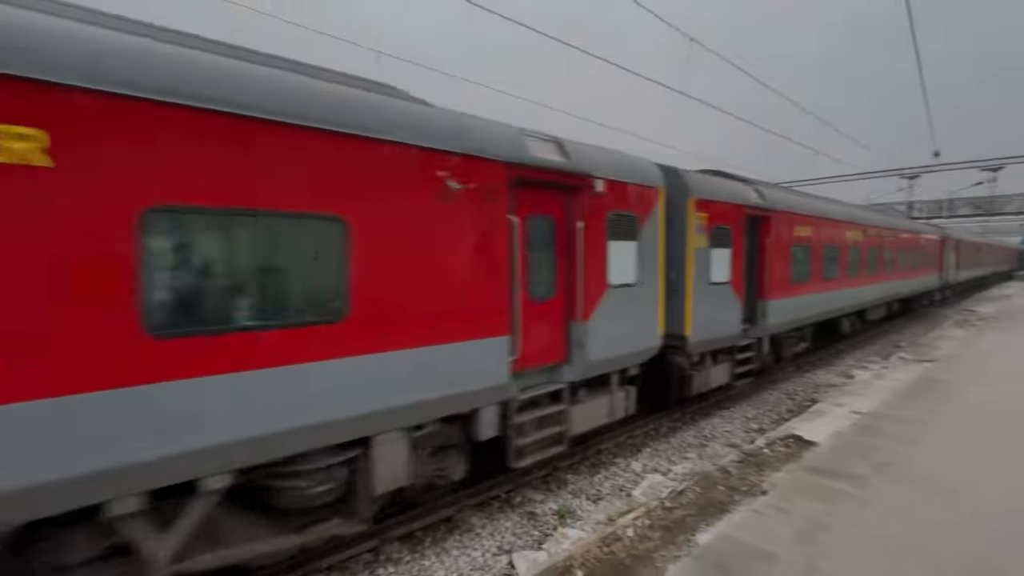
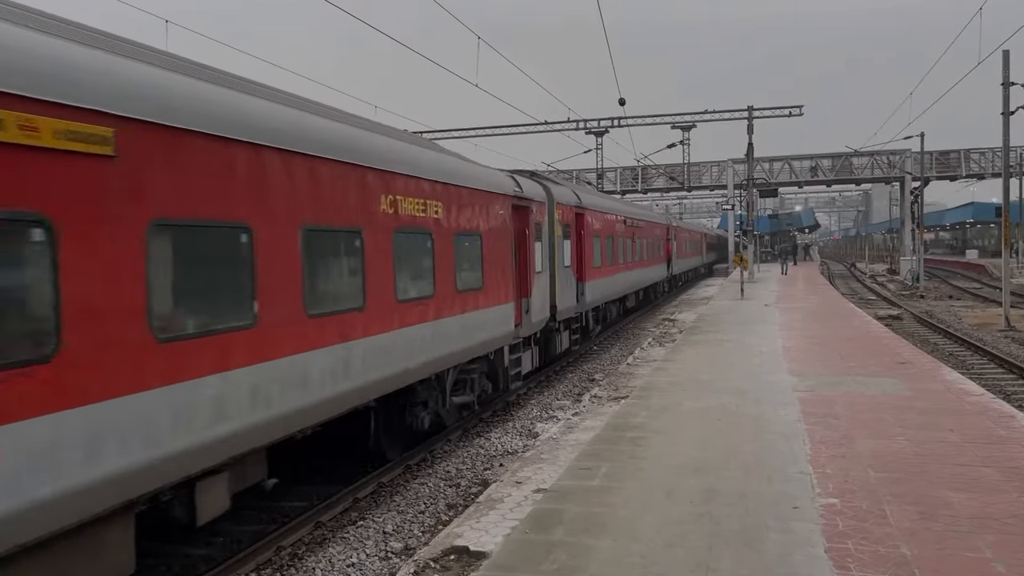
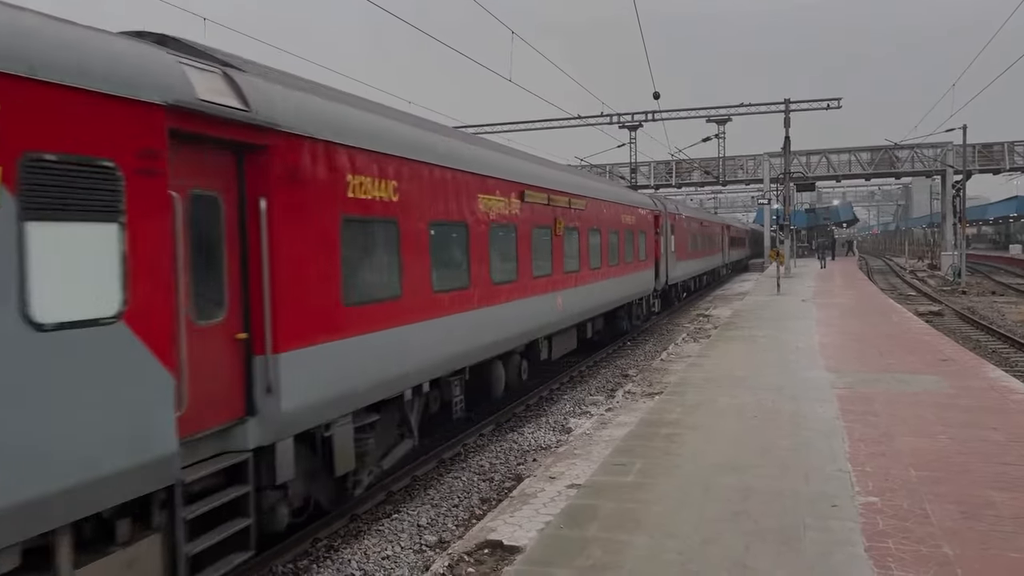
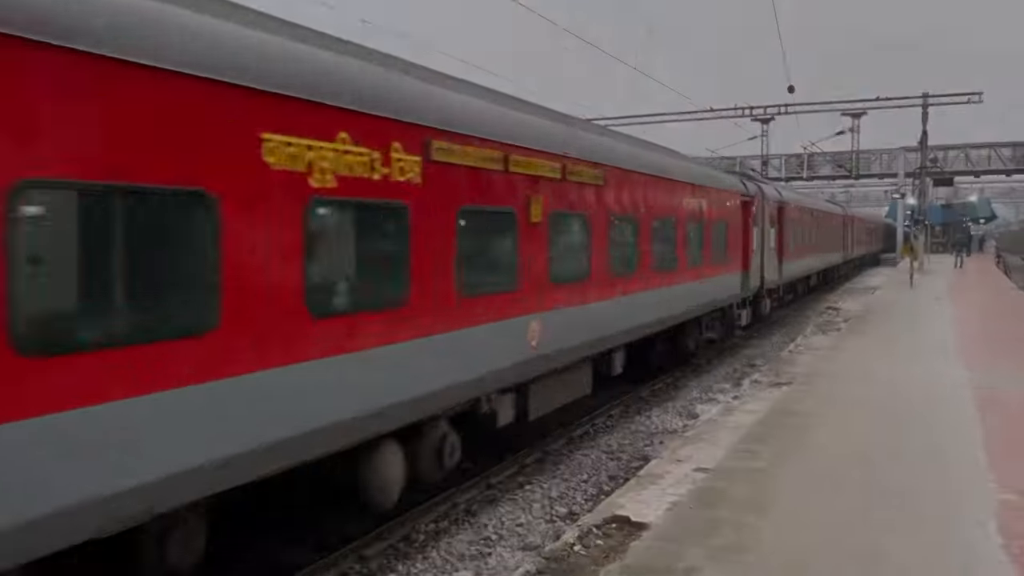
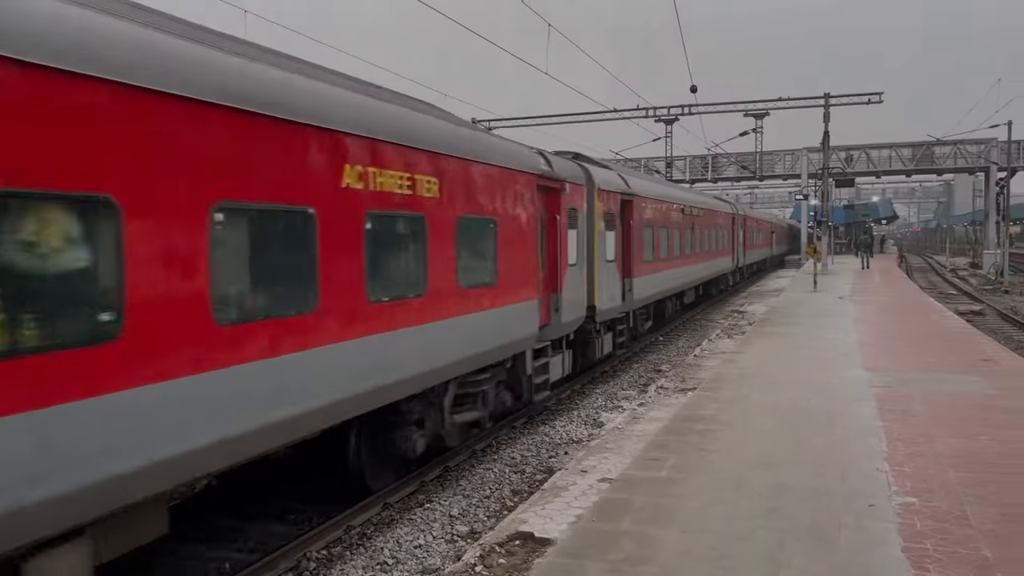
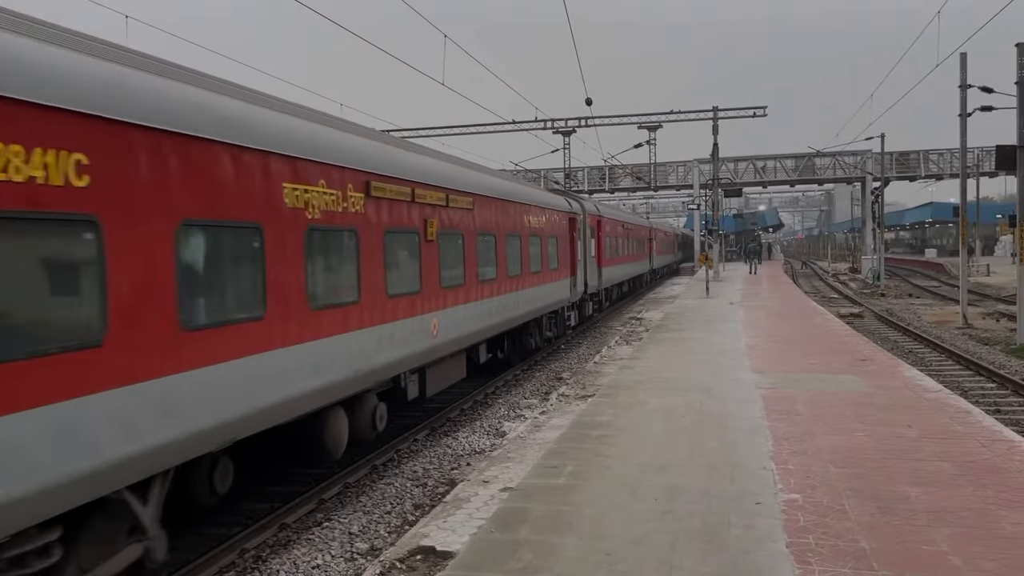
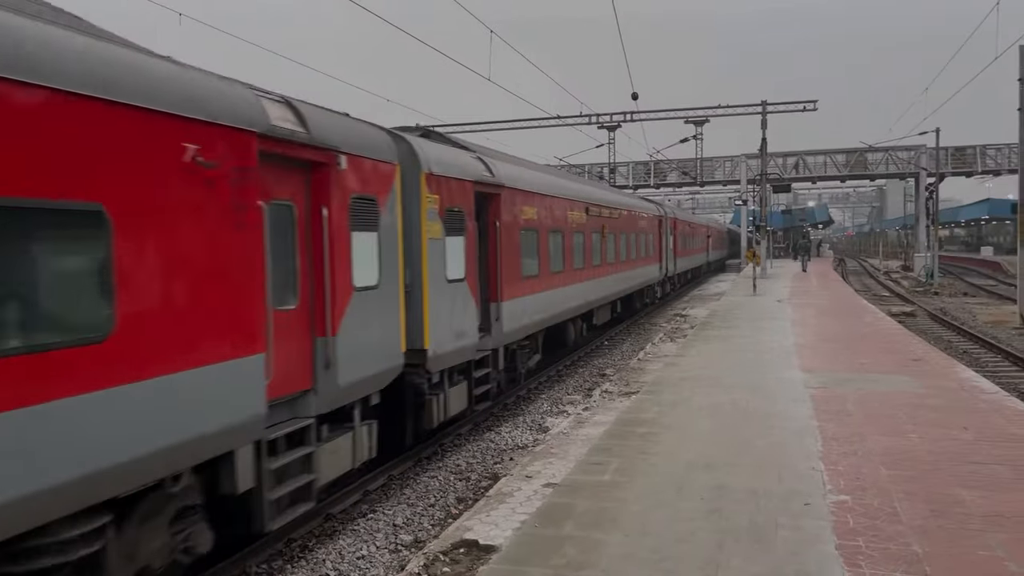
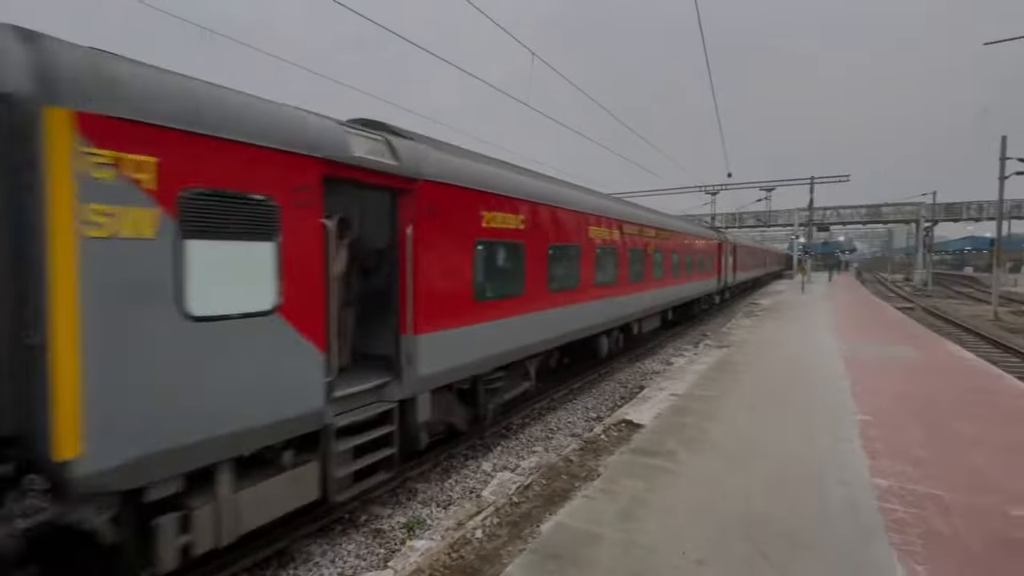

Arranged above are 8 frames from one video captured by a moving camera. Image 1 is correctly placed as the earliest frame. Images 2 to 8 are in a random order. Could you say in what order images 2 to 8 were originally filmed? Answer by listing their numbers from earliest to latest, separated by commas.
8, 4, 5, 7, 6, 2, 3
